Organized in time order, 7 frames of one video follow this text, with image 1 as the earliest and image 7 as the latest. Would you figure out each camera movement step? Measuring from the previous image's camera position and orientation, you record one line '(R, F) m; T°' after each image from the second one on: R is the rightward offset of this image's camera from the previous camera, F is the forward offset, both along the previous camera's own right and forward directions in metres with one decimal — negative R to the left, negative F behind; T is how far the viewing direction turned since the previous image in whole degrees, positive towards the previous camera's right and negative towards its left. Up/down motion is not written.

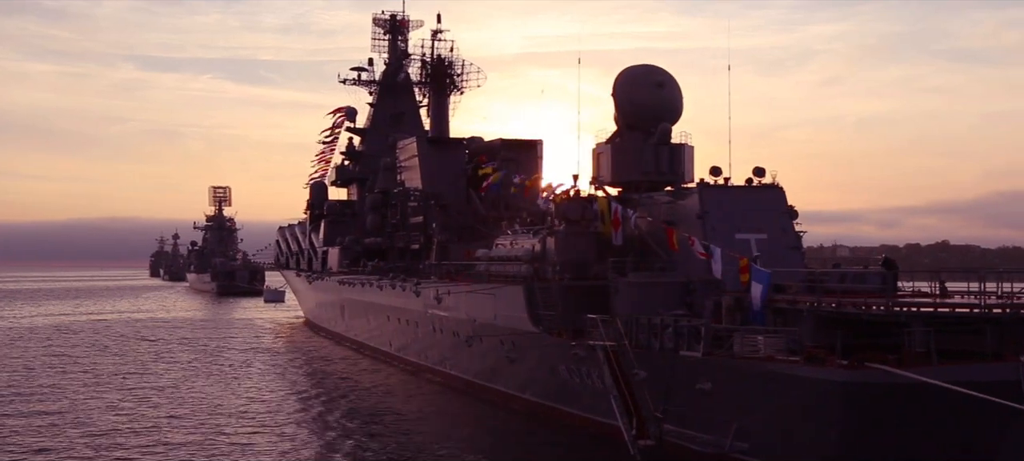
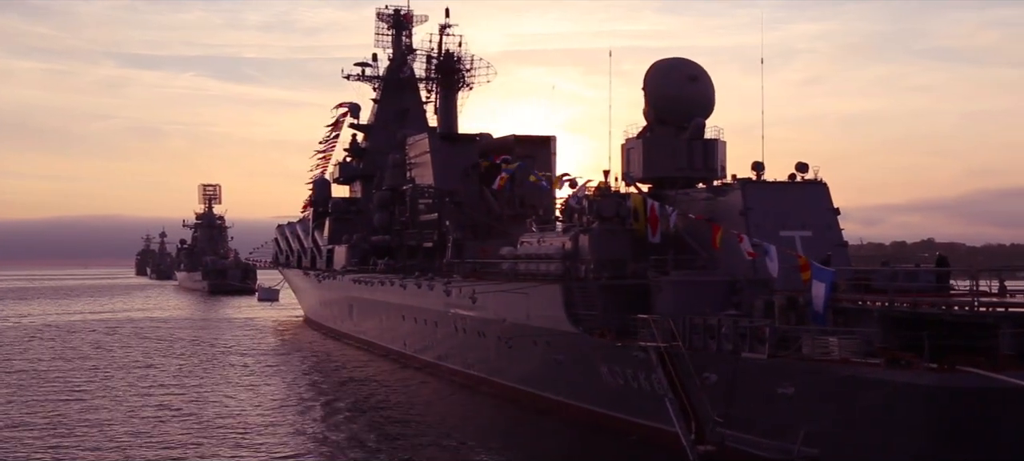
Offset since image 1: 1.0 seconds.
(-0.7, +0.4) m; +1°
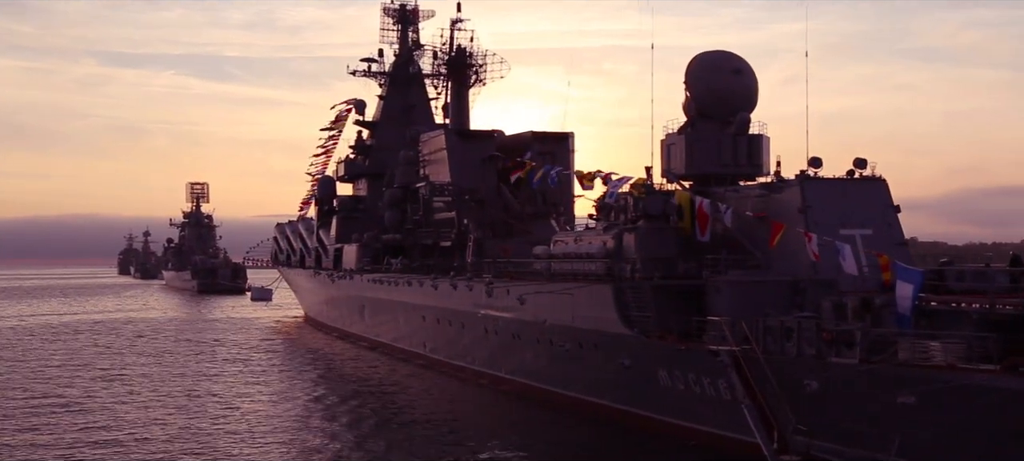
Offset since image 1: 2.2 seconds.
(-0.9, +0.6) m; +1°
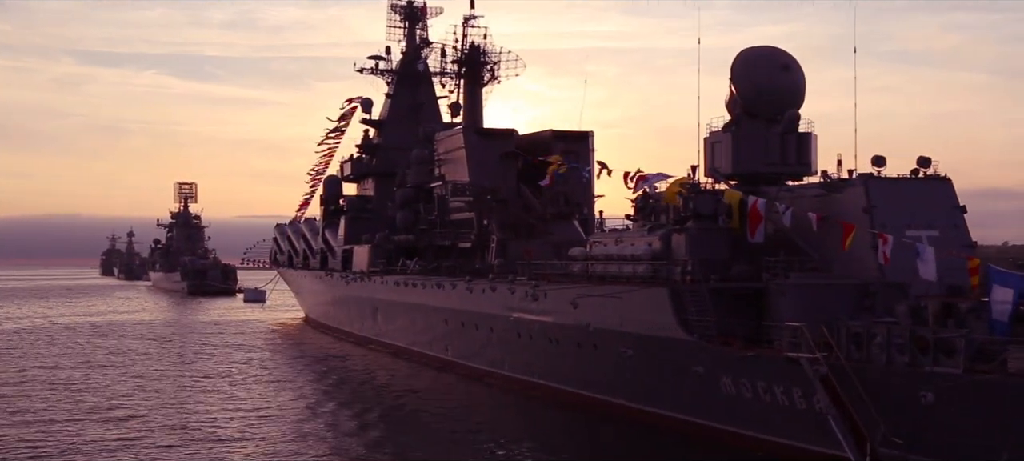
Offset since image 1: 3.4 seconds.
(-0.9, +0.6) m; +1°
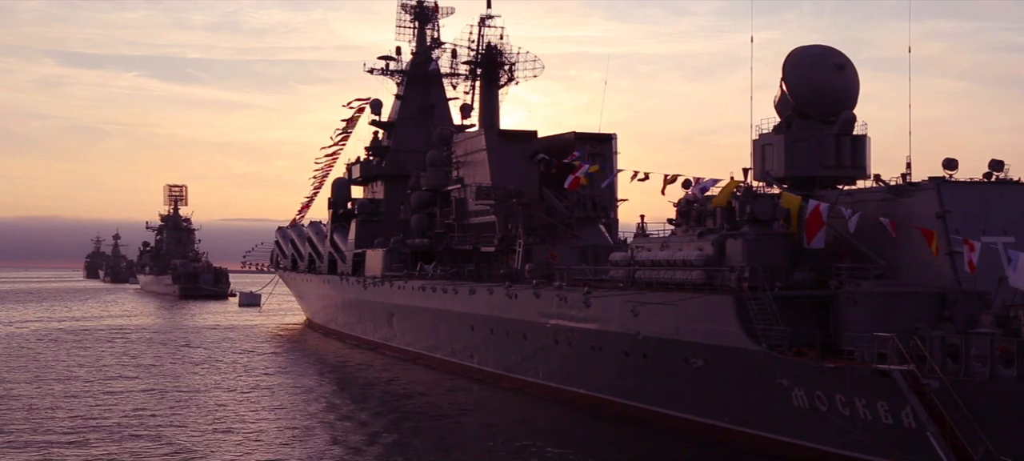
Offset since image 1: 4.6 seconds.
(-0.9, +0.6) m; +1°
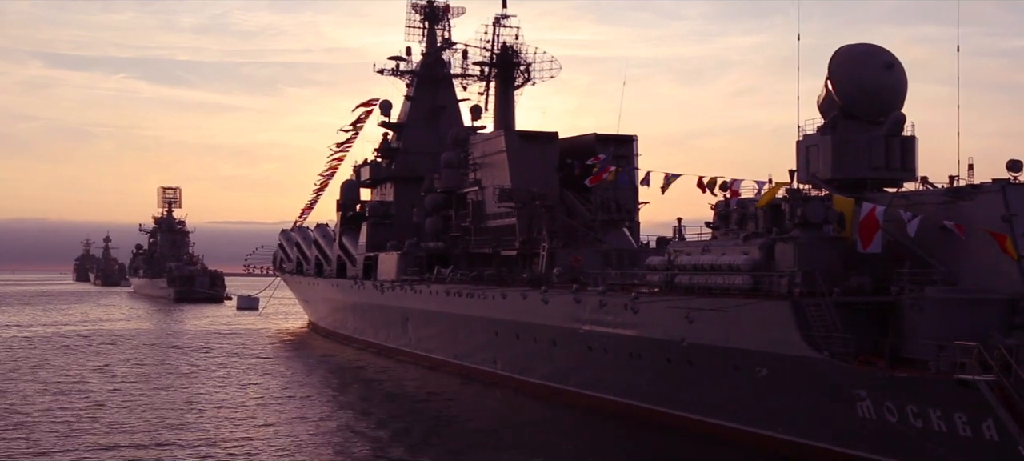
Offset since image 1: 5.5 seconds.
(-0.7, +0.5) m; 0°
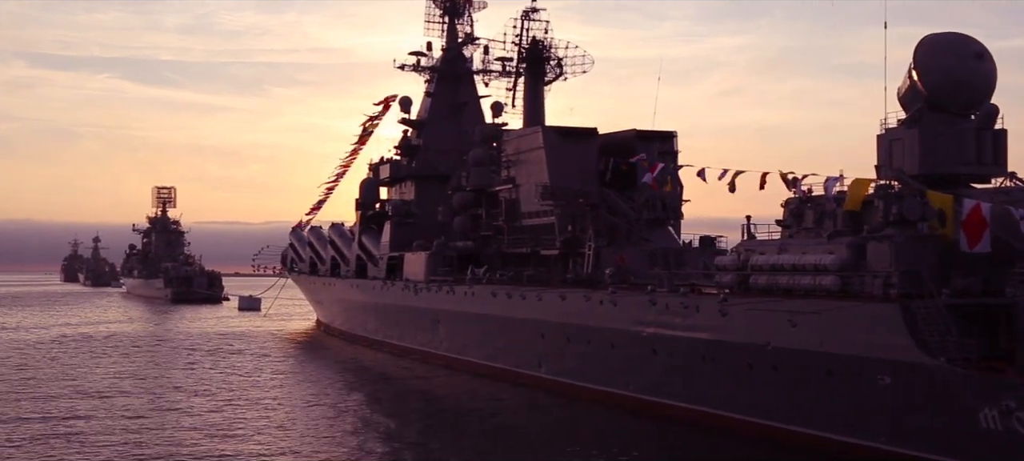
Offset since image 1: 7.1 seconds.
(-1.2, +0.8) m; +1°
